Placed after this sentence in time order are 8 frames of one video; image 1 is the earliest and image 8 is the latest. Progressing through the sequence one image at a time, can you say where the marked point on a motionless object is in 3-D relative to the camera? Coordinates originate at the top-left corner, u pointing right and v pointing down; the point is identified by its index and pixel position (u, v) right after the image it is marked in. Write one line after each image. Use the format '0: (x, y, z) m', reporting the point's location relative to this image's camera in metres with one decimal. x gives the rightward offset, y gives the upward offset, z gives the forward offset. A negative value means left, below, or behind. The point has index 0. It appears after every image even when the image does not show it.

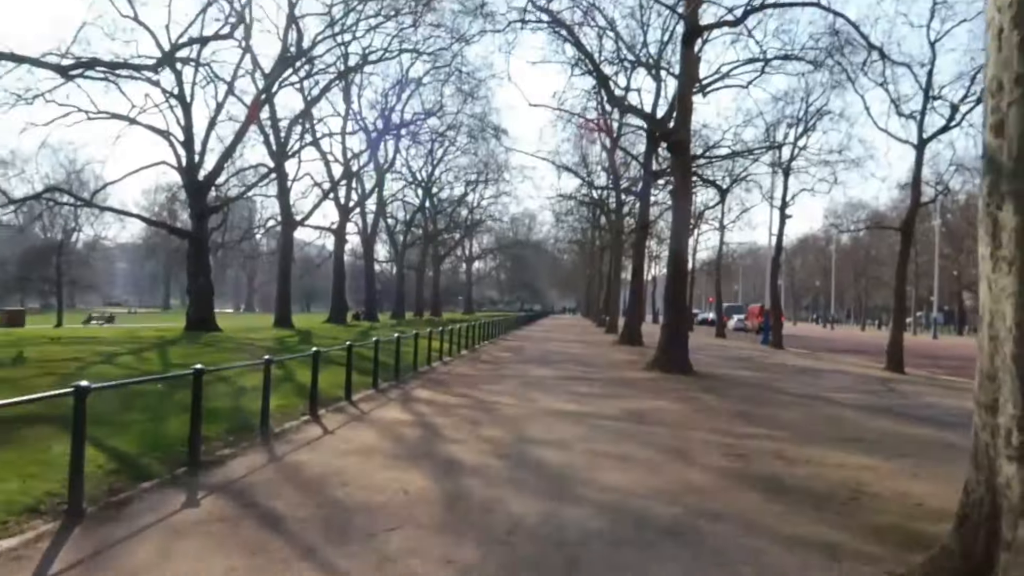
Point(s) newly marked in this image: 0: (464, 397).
0: (-0.8, -1.8, +17.2) m
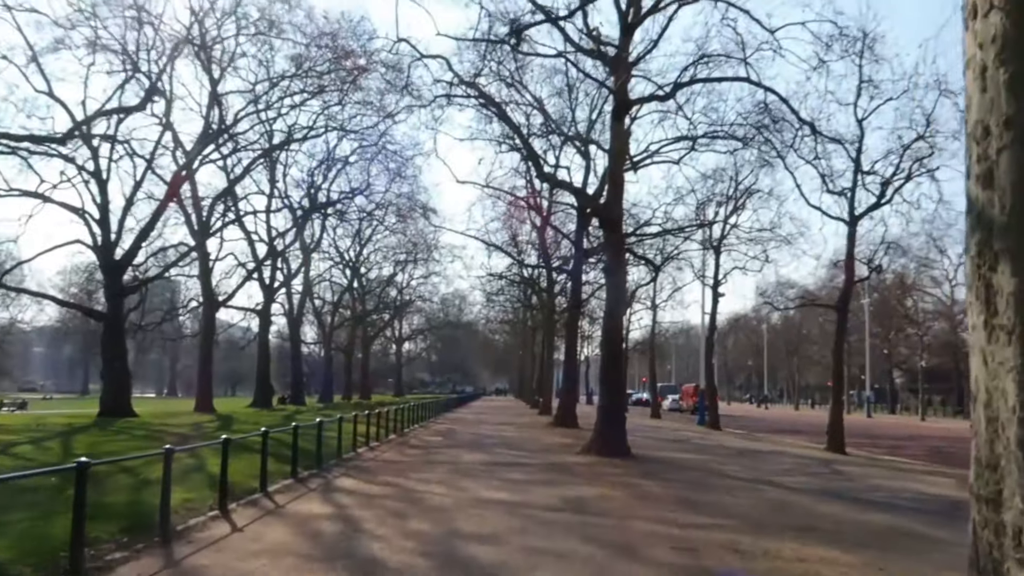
0: (-2.0, -3.2, +16.1) m
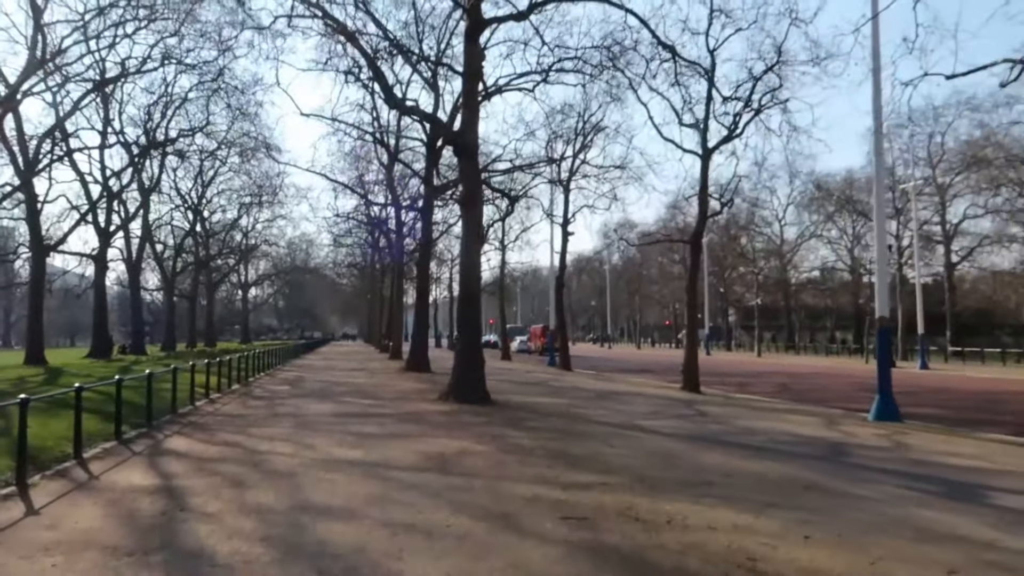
0: (-4.0, -2.2, +14.1) m
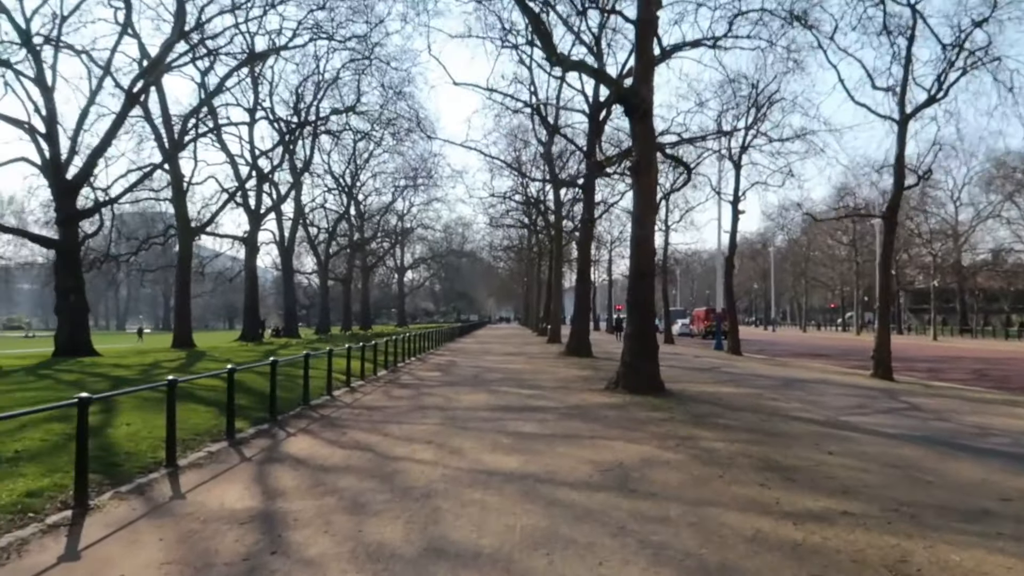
0: (-1.8, -1.9, +11.7) m
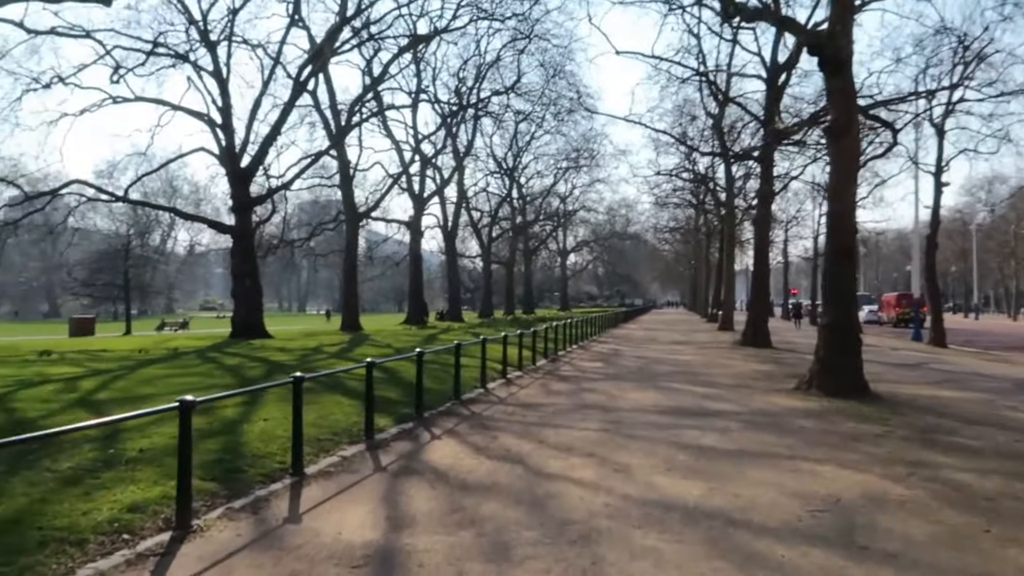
0: (-0.1, -1.7, +10.2) m
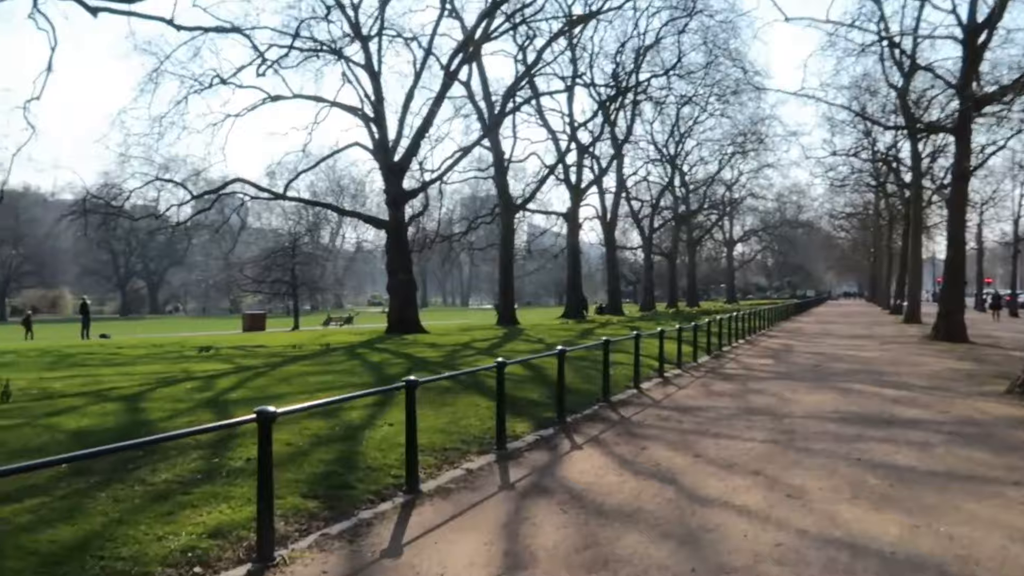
0: (+1.2, -1.6, +8.7) m
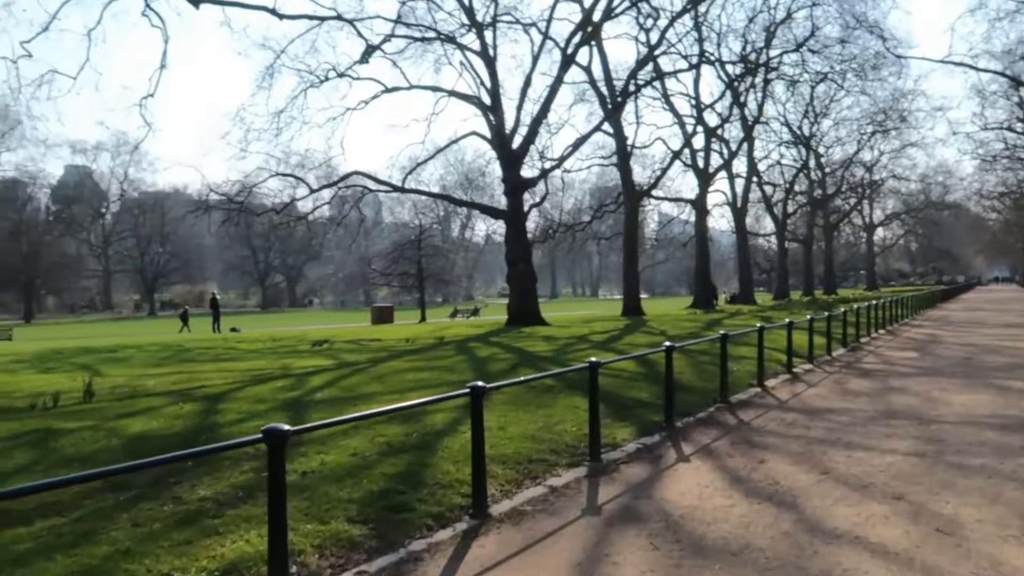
0: (+1.9, -1.5, +7.3) m
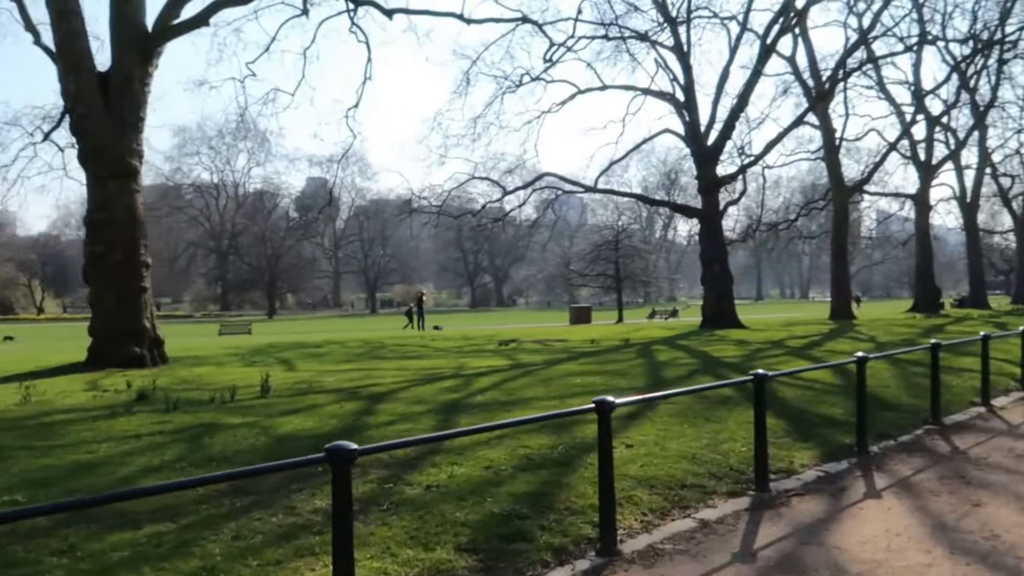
0: (+2.7, -1.5, +6.0) m
